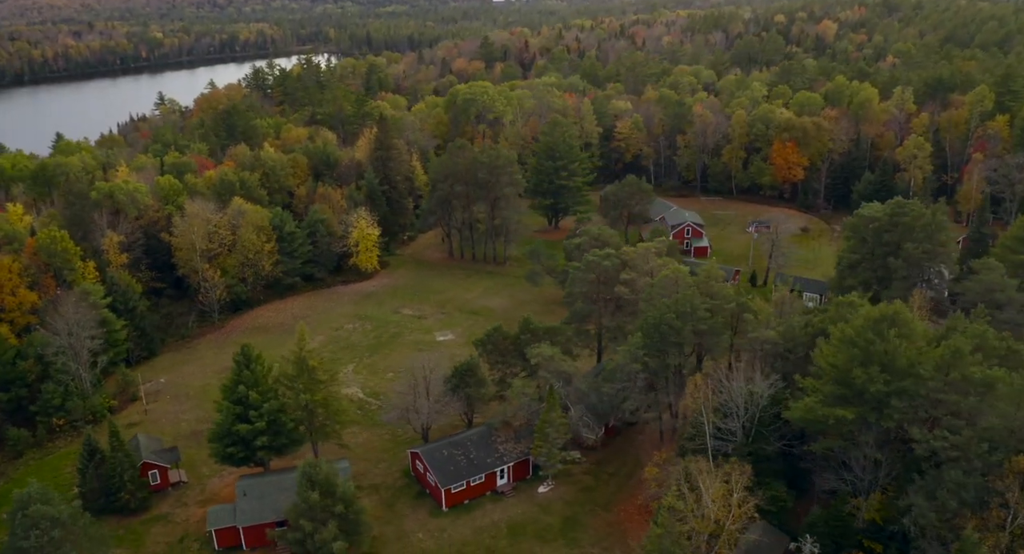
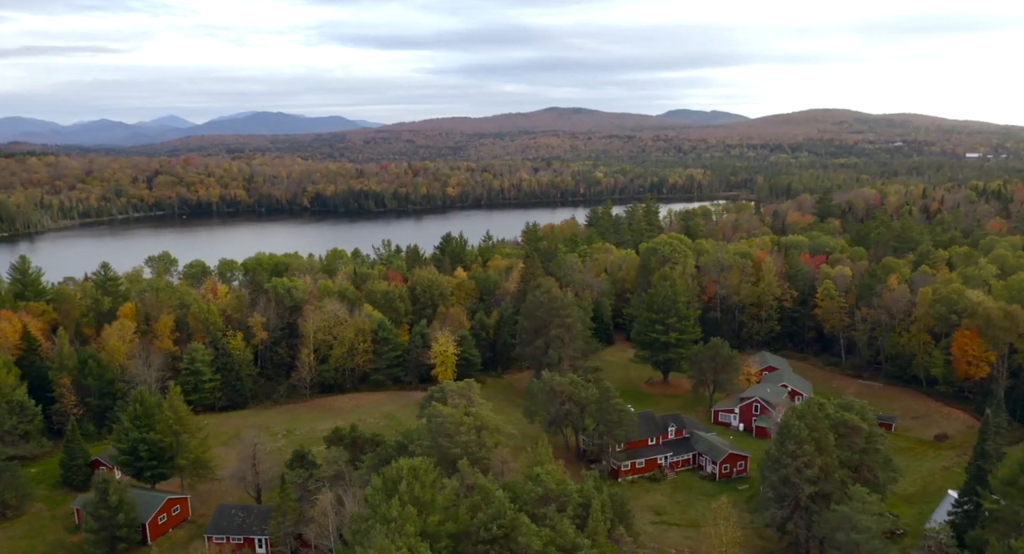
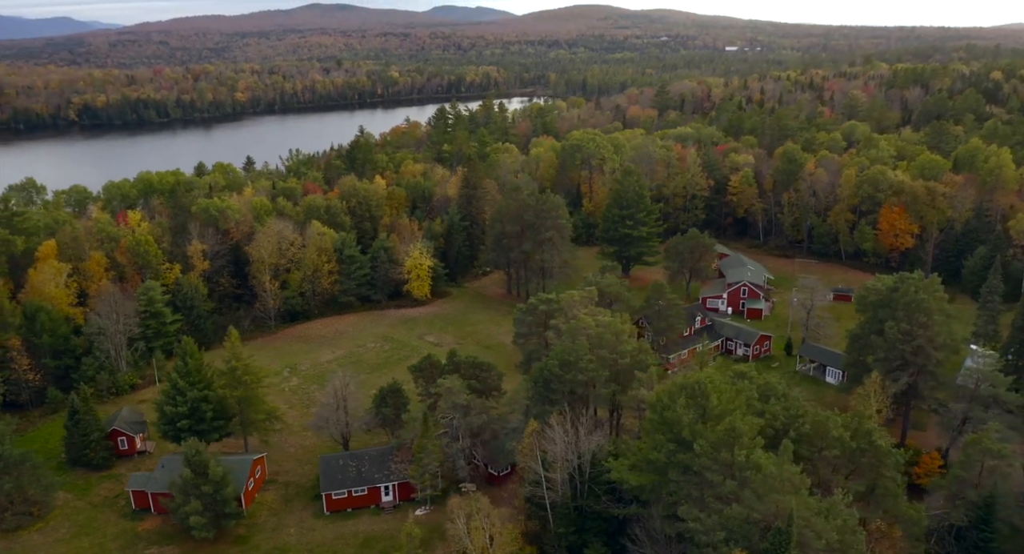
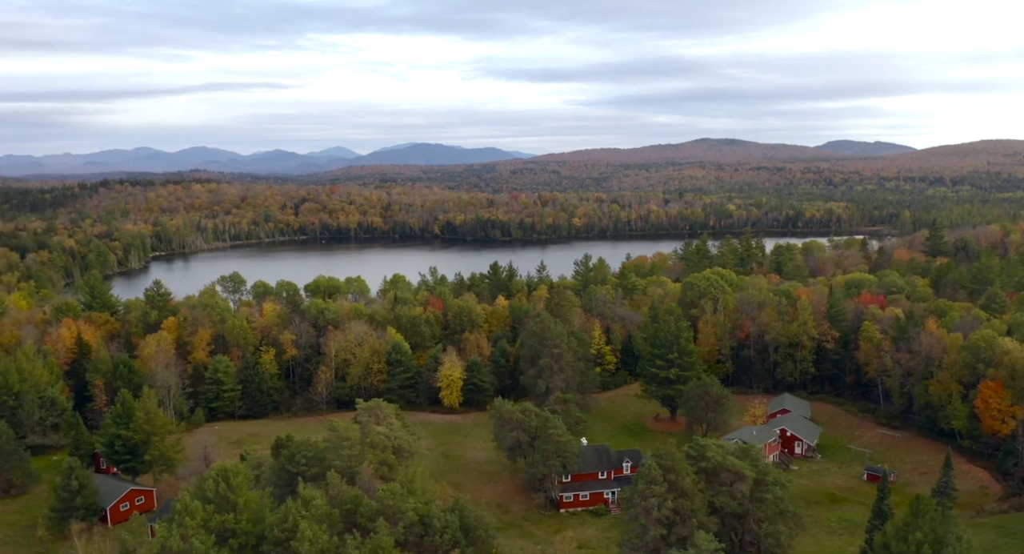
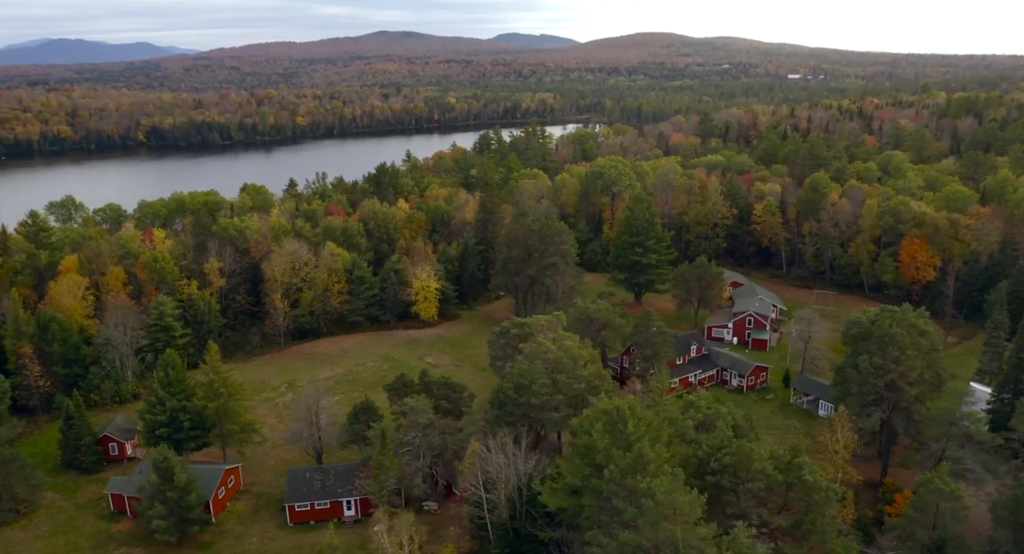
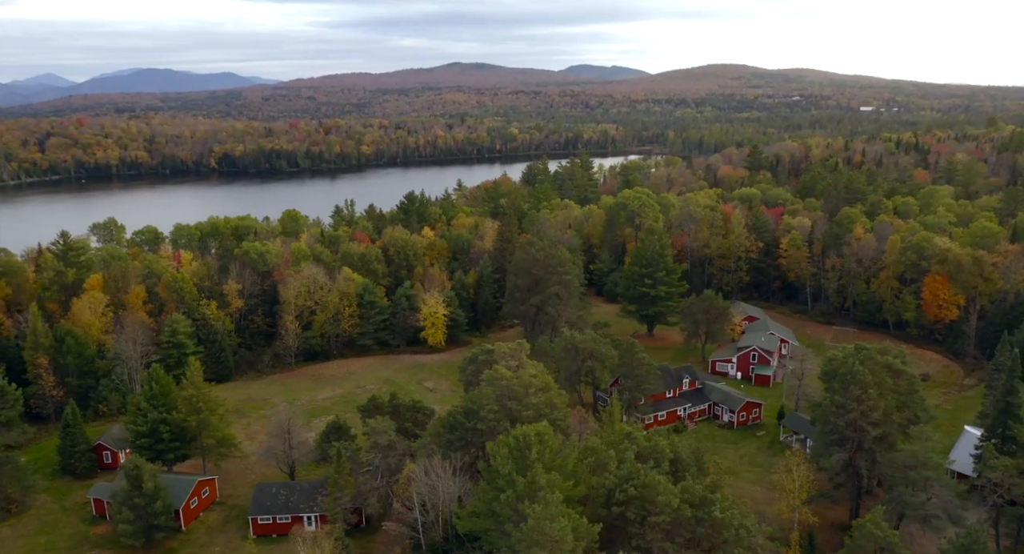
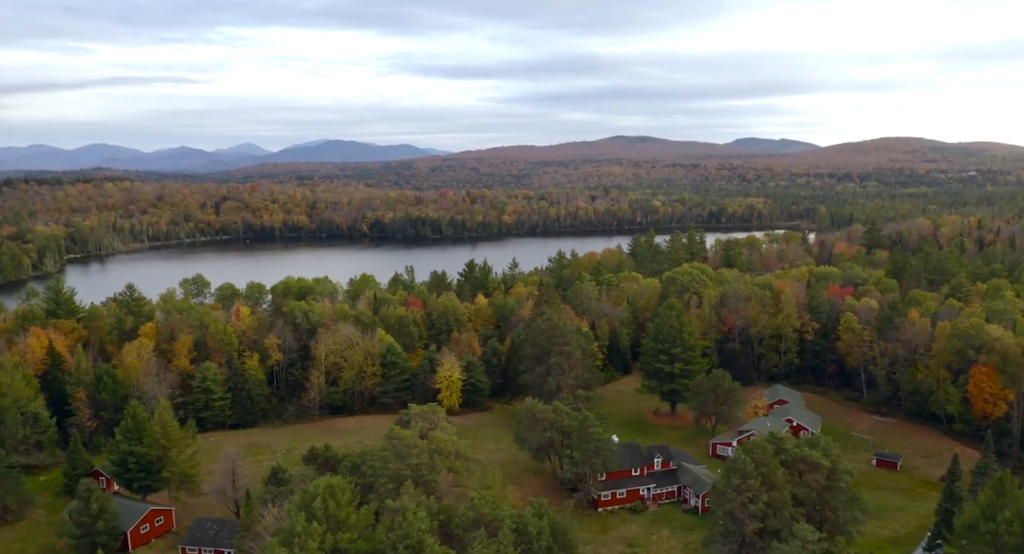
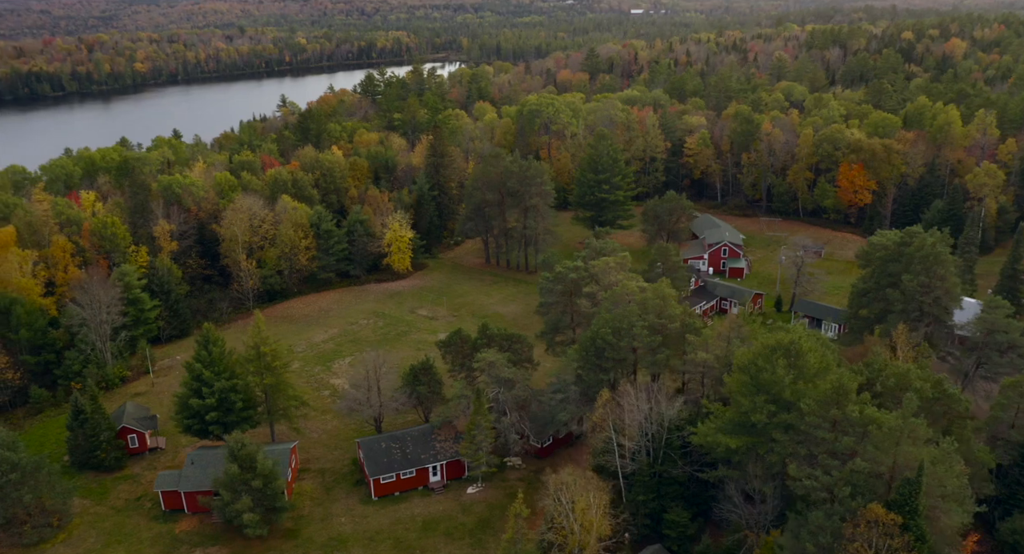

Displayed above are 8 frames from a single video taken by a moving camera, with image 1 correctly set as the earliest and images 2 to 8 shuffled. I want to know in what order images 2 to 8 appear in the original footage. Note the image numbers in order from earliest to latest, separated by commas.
8, 3, 5, 6, 2, 7, 4
